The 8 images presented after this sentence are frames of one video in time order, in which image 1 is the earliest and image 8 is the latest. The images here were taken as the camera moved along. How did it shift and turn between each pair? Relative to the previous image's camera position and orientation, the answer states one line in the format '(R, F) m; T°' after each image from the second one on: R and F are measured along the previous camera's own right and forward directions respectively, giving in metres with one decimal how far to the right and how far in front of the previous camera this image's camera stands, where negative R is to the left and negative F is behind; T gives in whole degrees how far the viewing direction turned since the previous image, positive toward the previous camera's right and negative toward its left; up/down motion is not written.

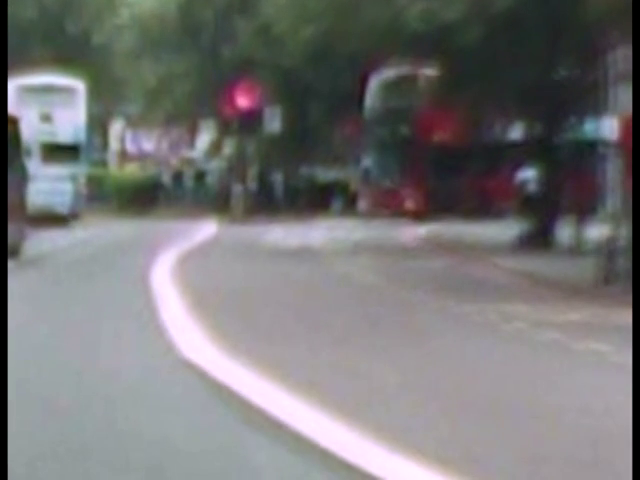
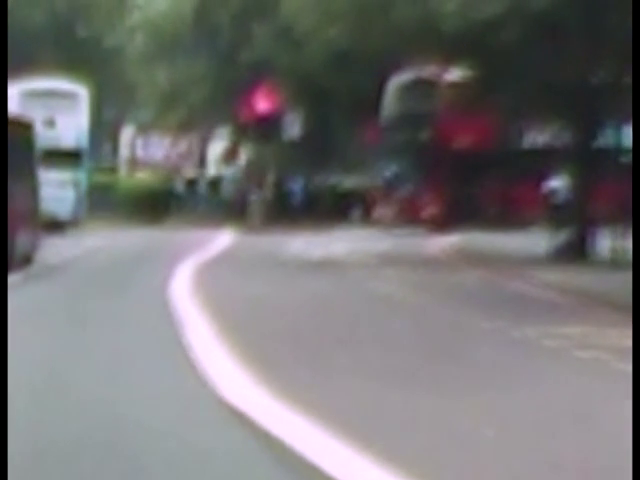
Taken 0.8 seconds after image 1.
(-0.2, +1.5) m; 0°
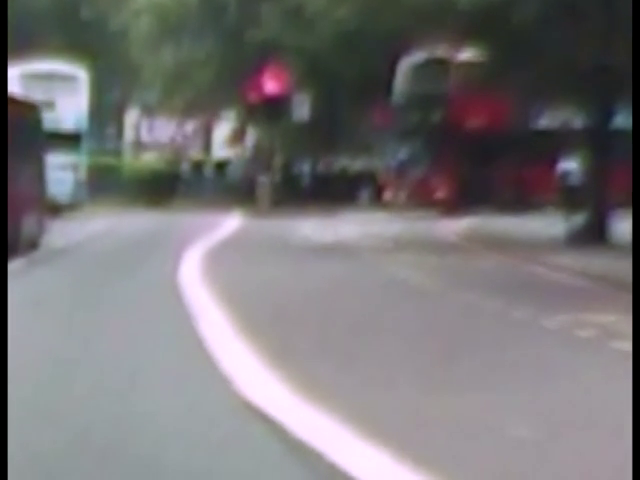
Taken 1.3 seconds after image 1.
(-0.1, +0.8) m; 0°
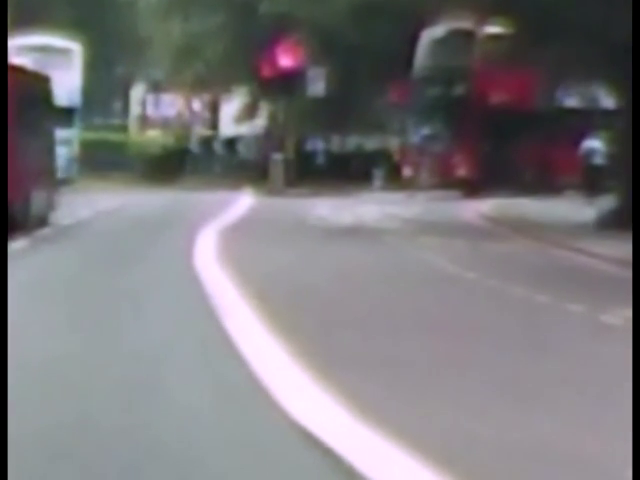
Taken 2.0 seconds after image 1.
(-0.2, +1.5) m; 0°
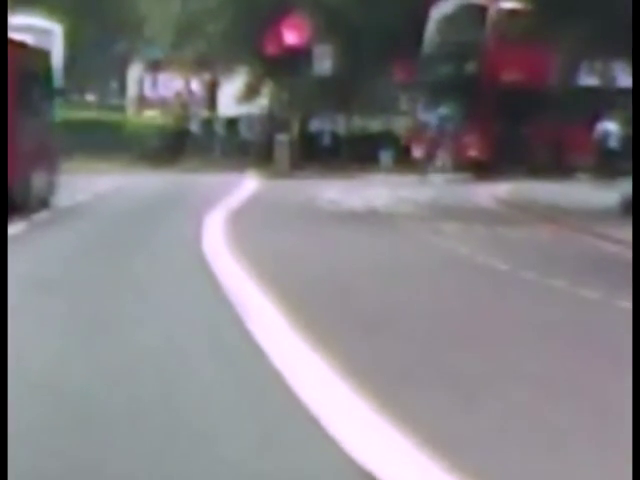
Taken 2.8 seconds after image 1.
(-0.2, +1.2) m; 0°
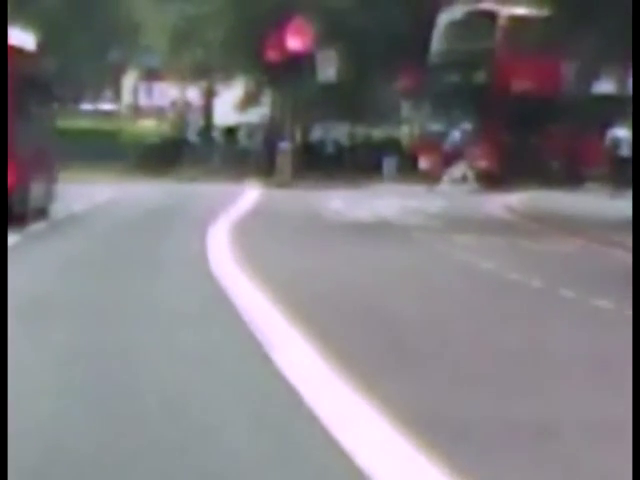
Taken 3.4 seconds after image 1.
(-0.2, +1.1) m; 0°
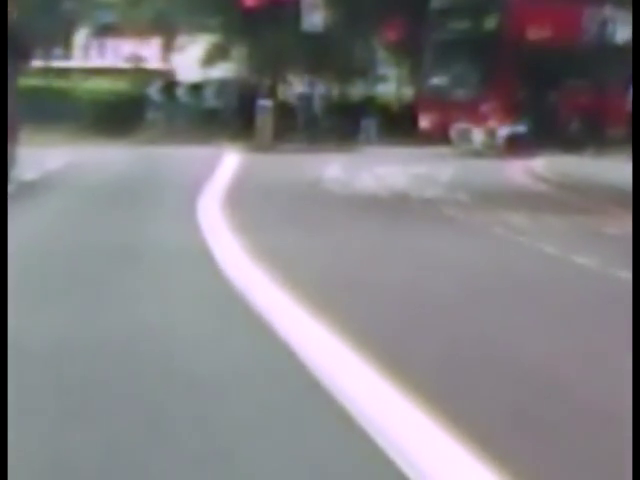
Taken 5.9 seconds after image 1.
(-0.6, +3.8) m; +2°
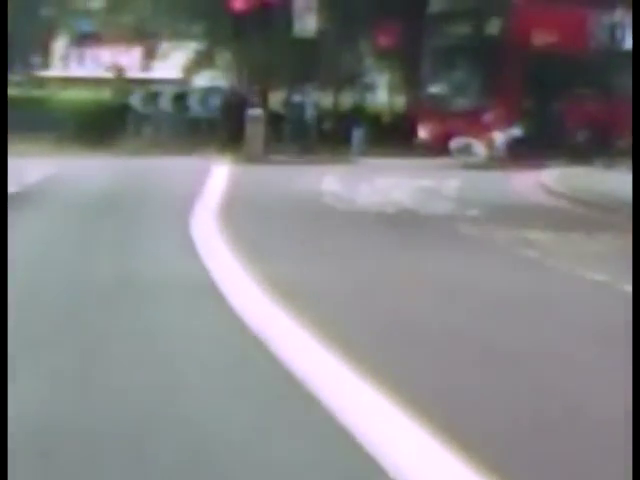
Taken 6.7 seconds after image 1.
(-0.3, +1.5) m; +1°
